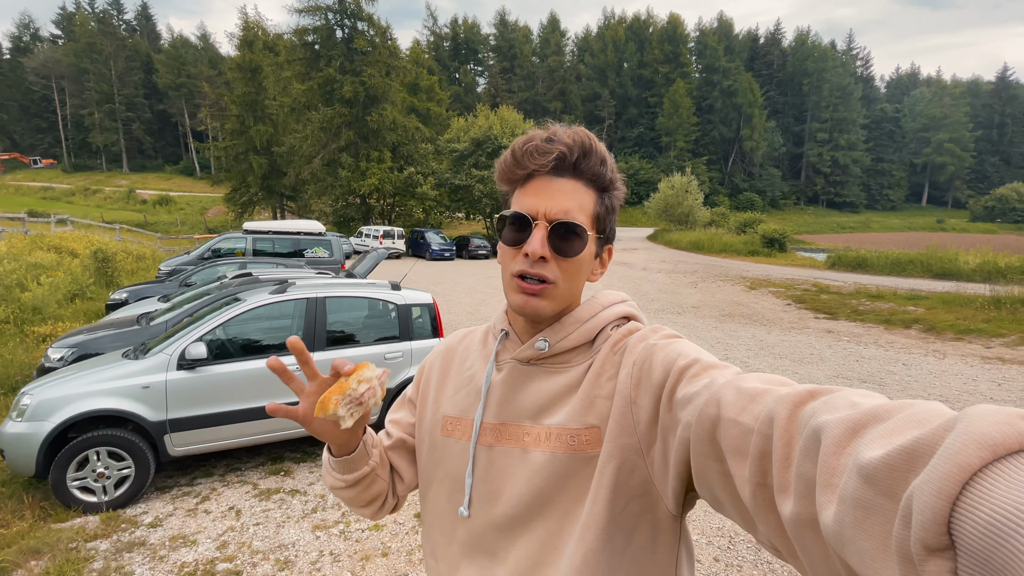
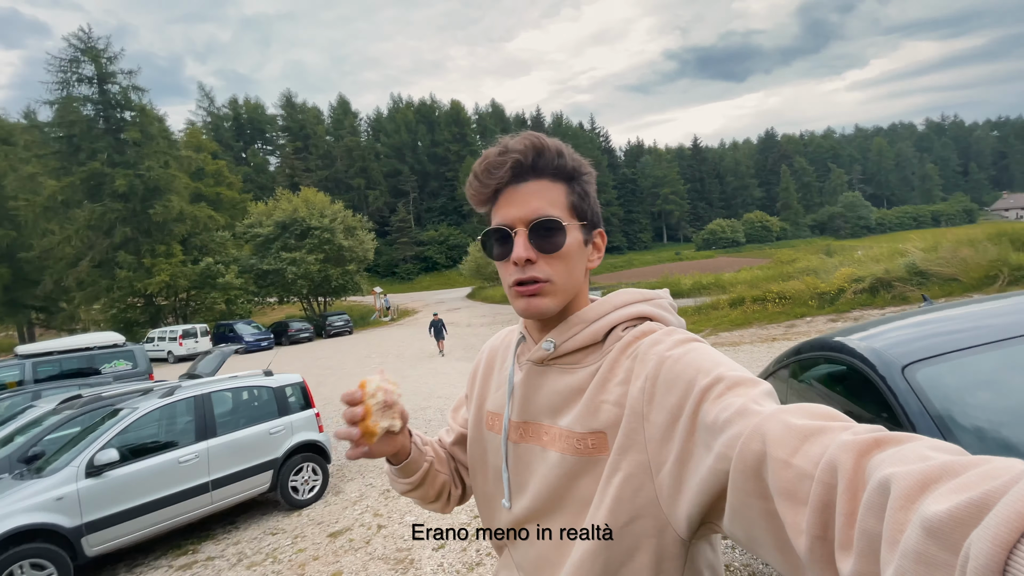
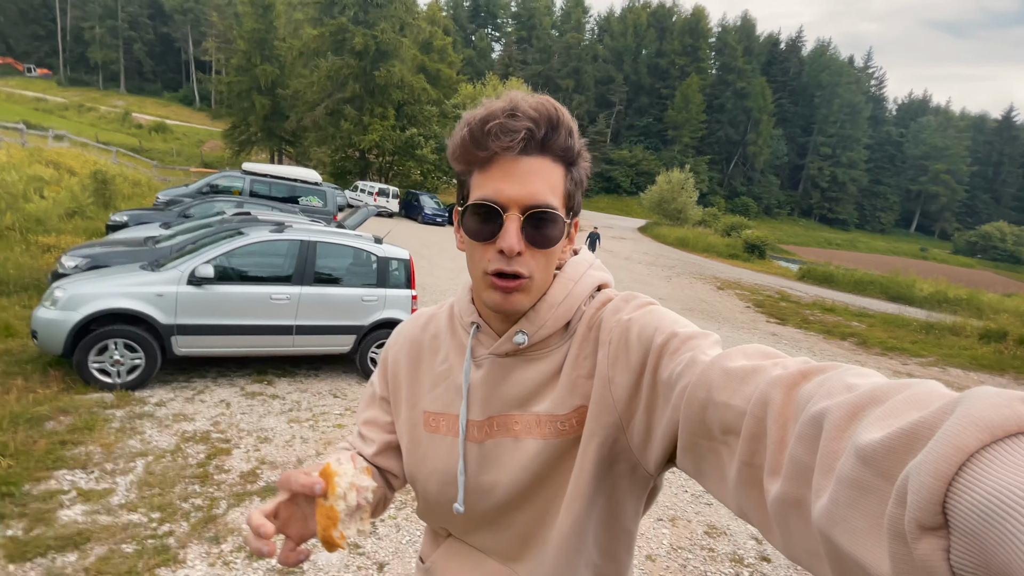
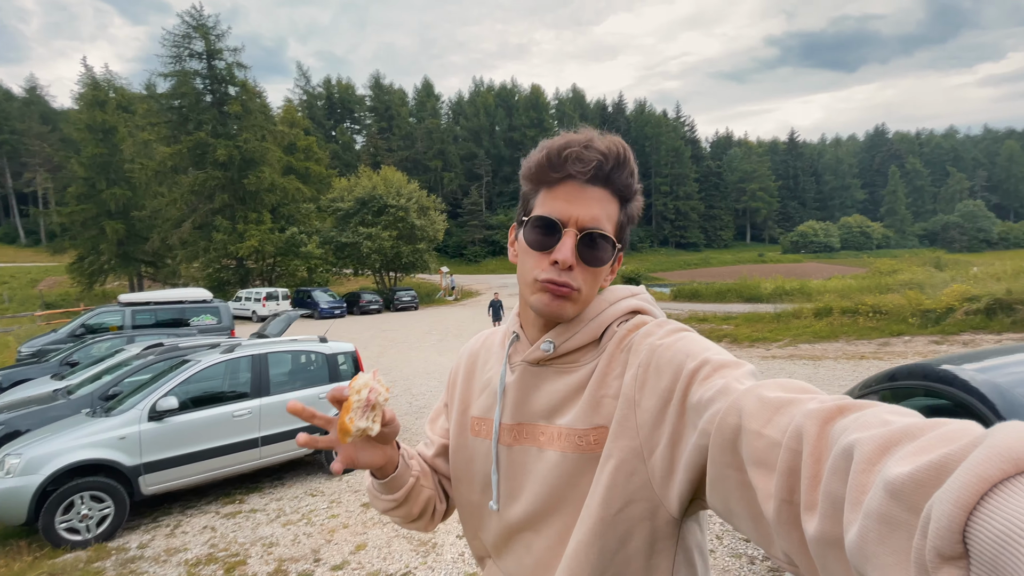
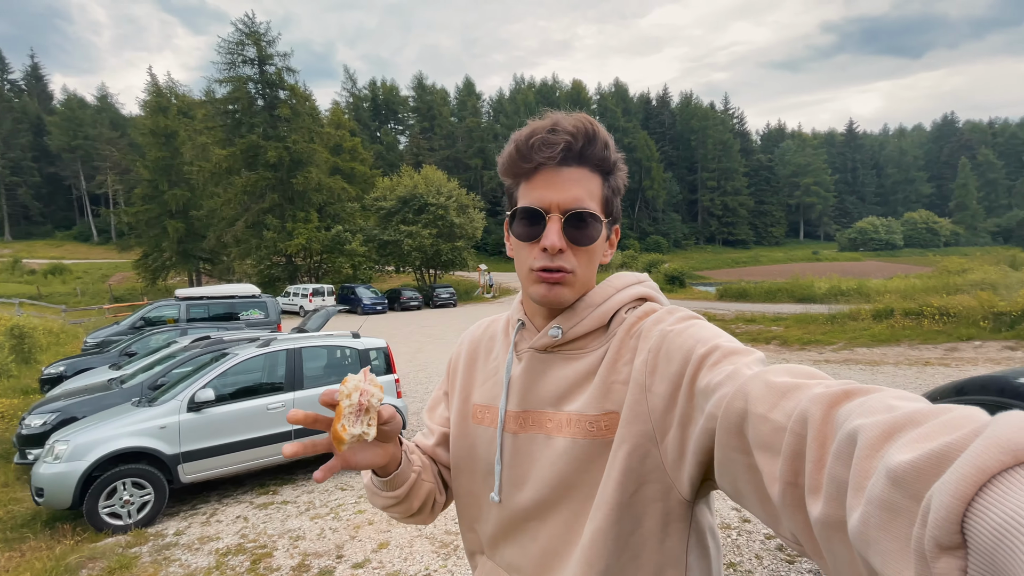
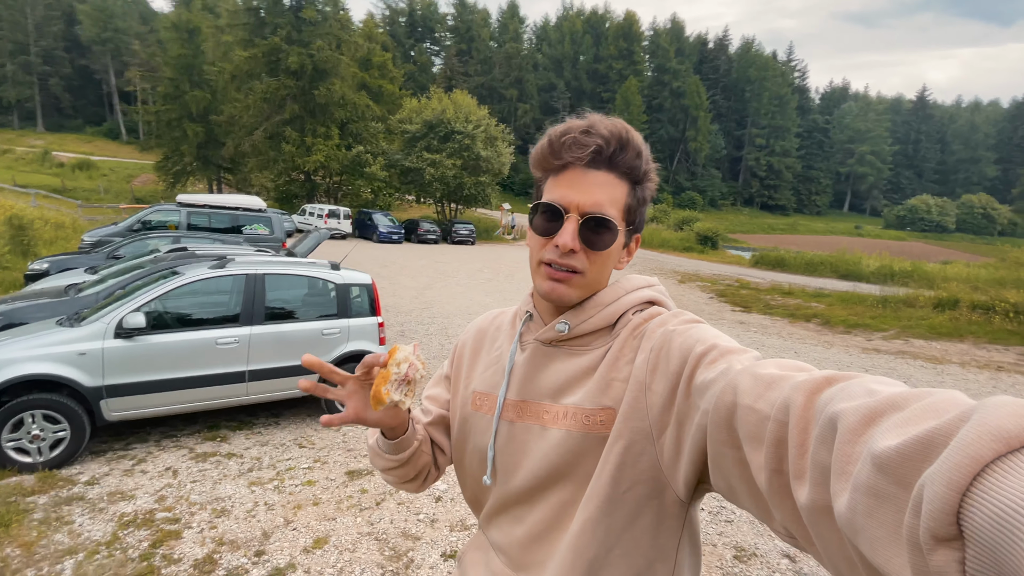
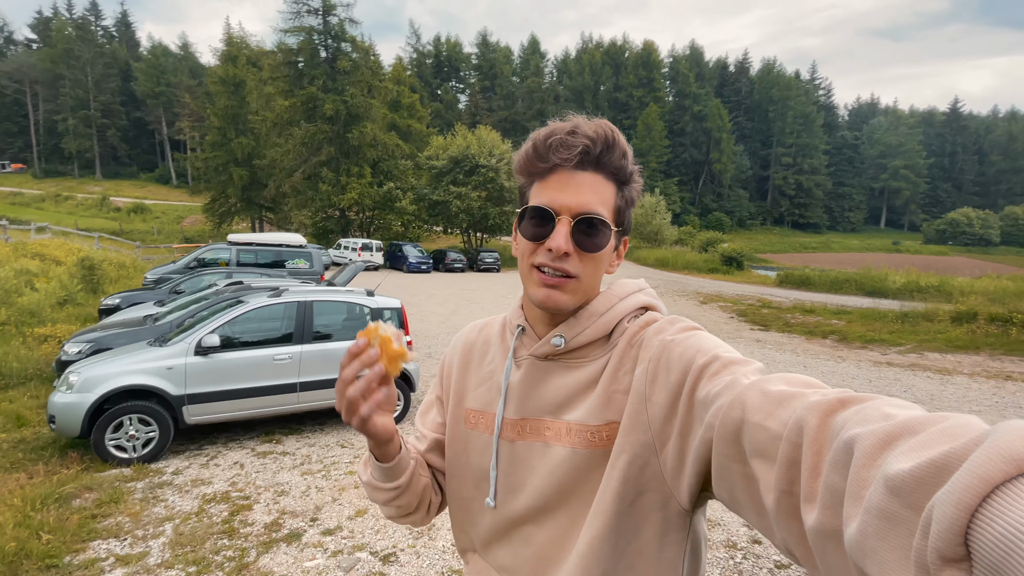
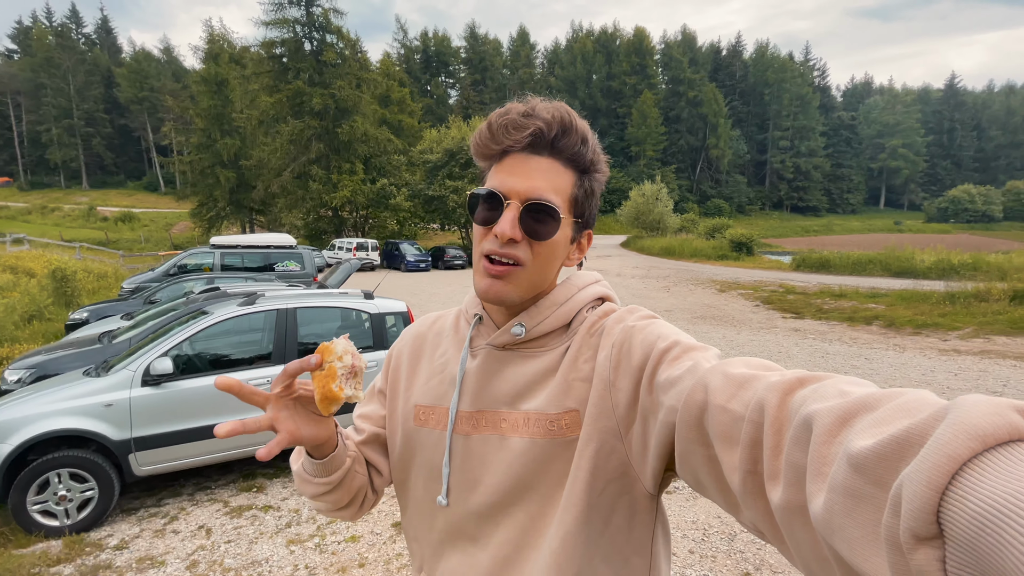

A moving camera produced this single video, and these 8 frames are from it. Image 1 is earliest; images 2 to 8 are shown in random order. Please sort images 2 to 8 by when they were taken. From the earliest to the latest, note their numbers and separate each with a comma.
8, 6, 3, 7, 5, 4, 2
